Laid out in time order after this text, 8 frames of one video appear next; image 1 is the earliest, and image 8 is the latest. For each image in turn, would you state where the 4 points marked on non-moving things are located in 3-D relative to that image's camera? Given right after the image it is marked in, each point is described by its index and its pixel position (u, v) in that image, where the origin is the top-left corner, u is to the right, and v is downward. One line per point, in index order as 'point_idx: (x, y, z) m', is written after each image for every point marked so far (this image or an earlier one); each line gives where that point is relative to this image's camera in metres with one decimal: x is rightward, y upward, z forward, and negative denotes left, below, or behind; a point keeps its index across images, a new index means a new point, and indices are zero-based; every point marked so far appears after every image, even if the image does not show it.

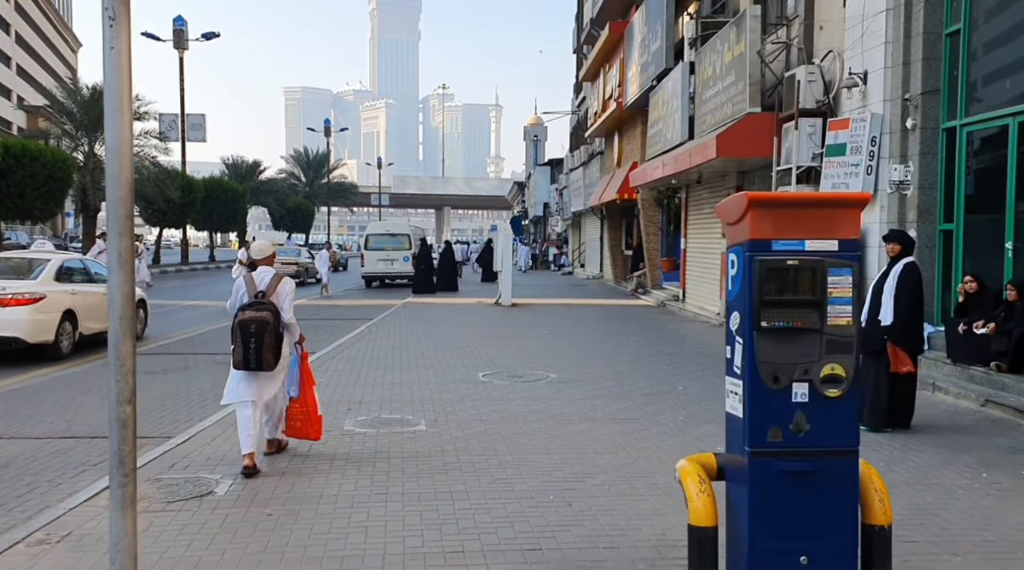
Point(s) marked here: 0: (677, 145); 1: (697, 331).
0: (+3.4, +2.9, +18.3) m
1: (+3.4, -0.8, +16.1) m
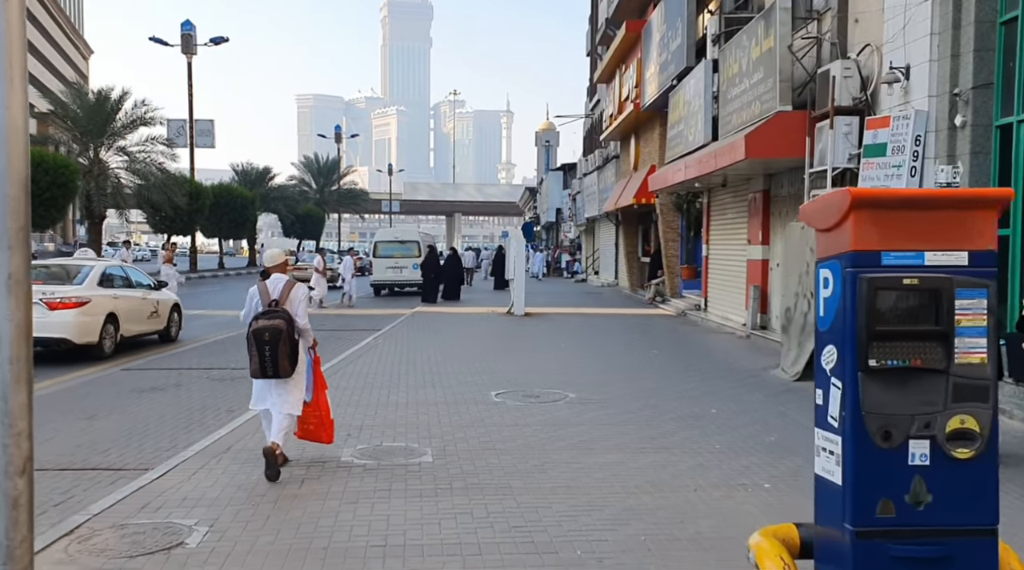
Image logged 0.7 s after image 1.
0: (+3.7, +2.7, +17.4) m
1: (+3.6, -1.0, +15.2) m
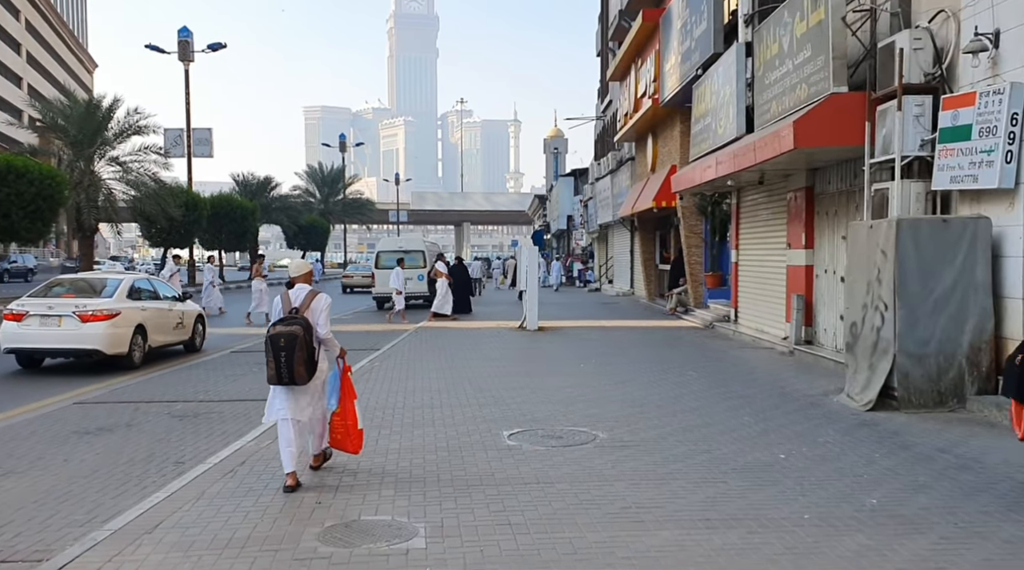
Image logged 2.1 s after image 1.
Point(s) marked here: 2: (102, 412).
0: (+3.8, +2.5, +15.6) m
1: (+3.8, -1.2, +13.4) m
2: (-4.6, -1.4, +10.0) m
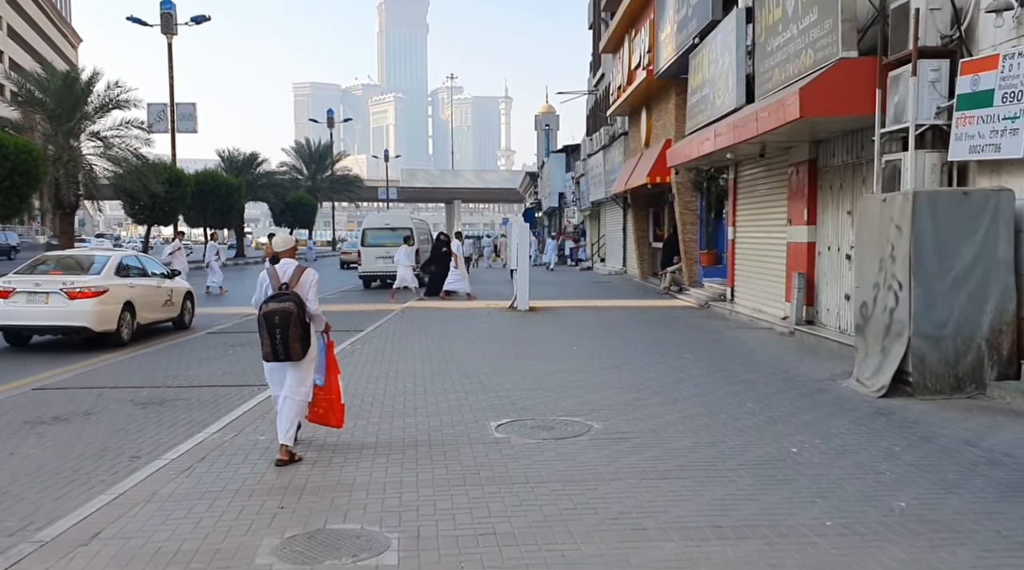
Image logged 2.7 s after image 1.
0: (+3.7, +2.9, +14.9) m
1: (+3.6, -0.8, +12.8) m
2: (-4.8, -1.2, +9.3) m
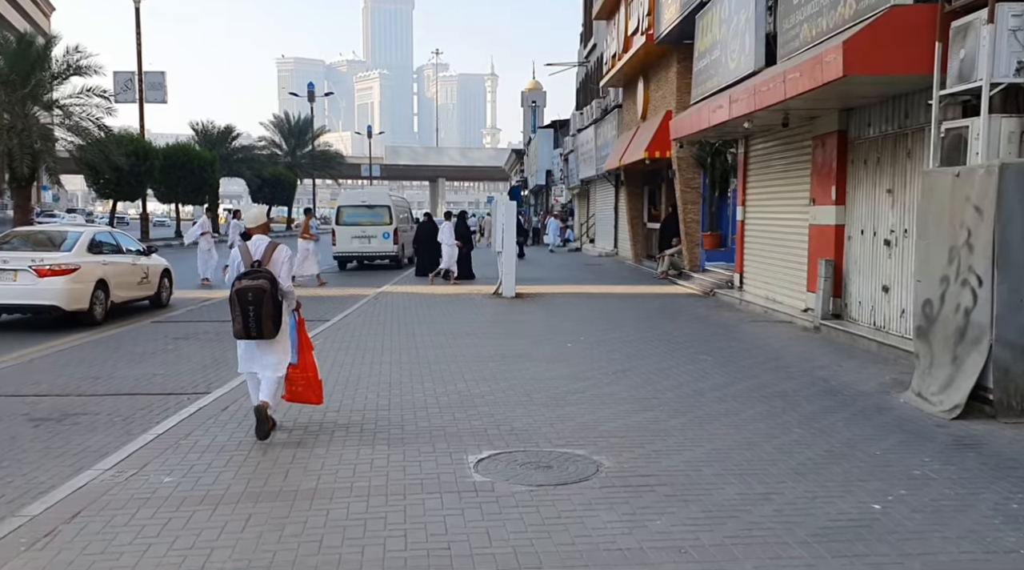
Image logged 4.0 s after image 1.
0: (+3.5, +3.1, +13.2) m
1: (+3.5, -0.7, +11.1) m
2: (-4.9, -1.1, +7.5) m
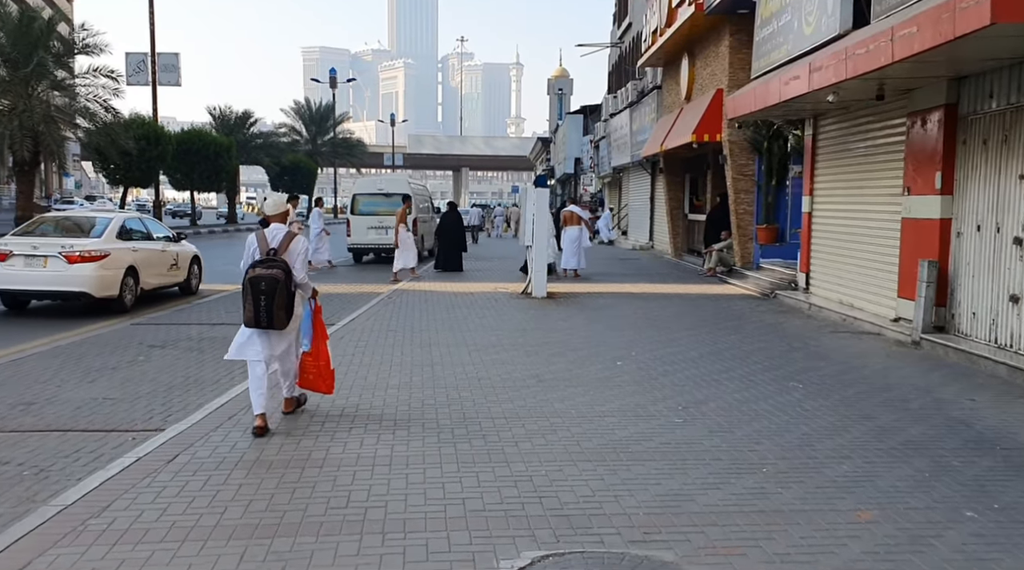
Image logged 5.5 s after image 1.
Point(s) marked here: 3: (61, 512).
0: (+3.9, +3.1, +11.1) m
1: (+3.8, -0.8, +9.1) m
2: (-4.6, -1.1, +5.7) m
3: (-2.4, -1.2, +4.7) m
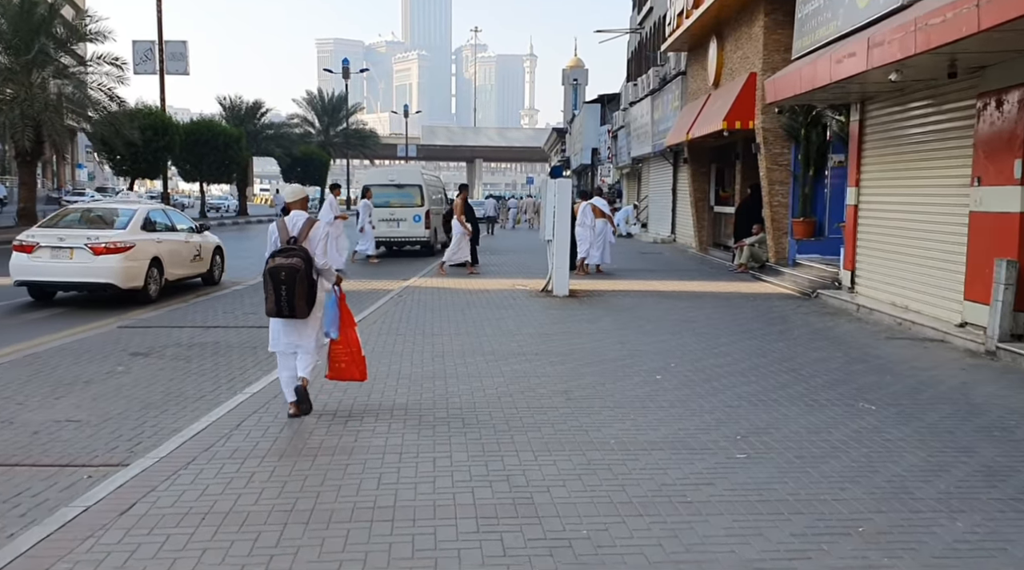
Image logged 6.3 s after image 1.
0: (+4.2, +3.0, +9.9) m
1: (+4.1, -0.8, +8.0) m
2: (-4.4, -1.2, +4.7) m
3: (-2.3, -1.3, +3.7) m
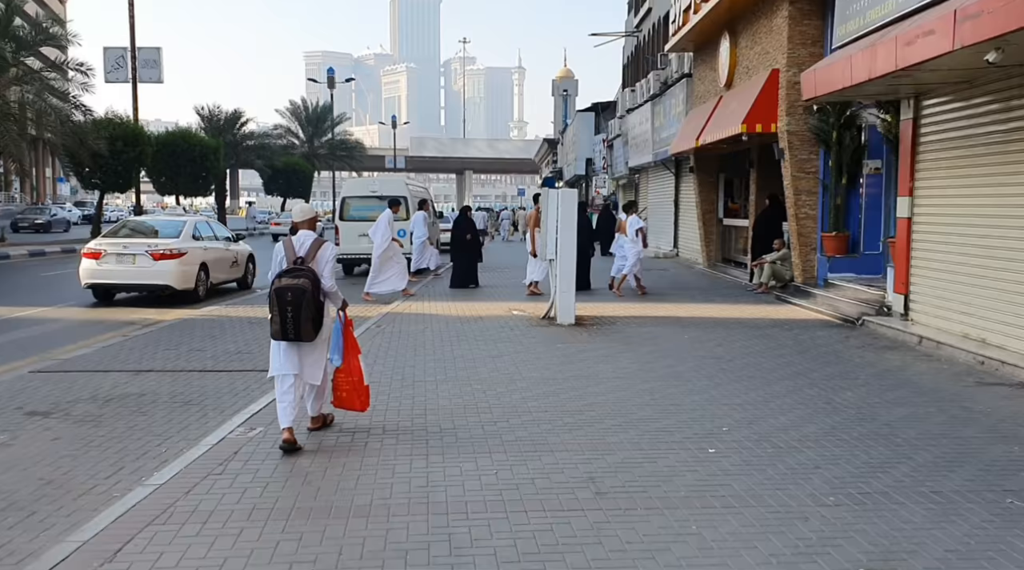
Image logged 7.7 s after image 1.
0: (+4.2, +2.7, +8.0) m
1: (+4.1, -1.1, +6.0) m
2: (-4.4, -1.5, +2.7) m
3: (-2.2, -1.5, +1.7) m
